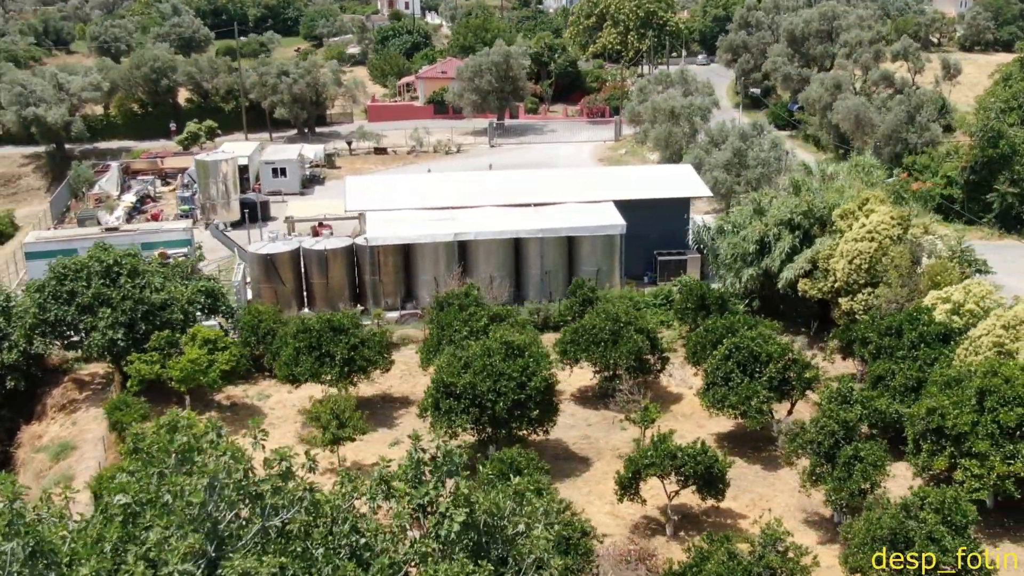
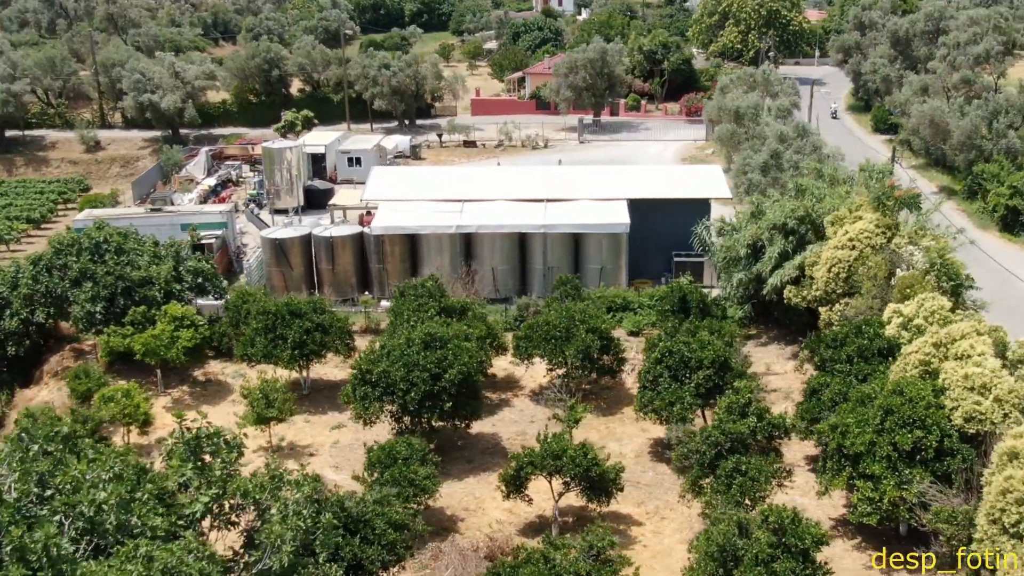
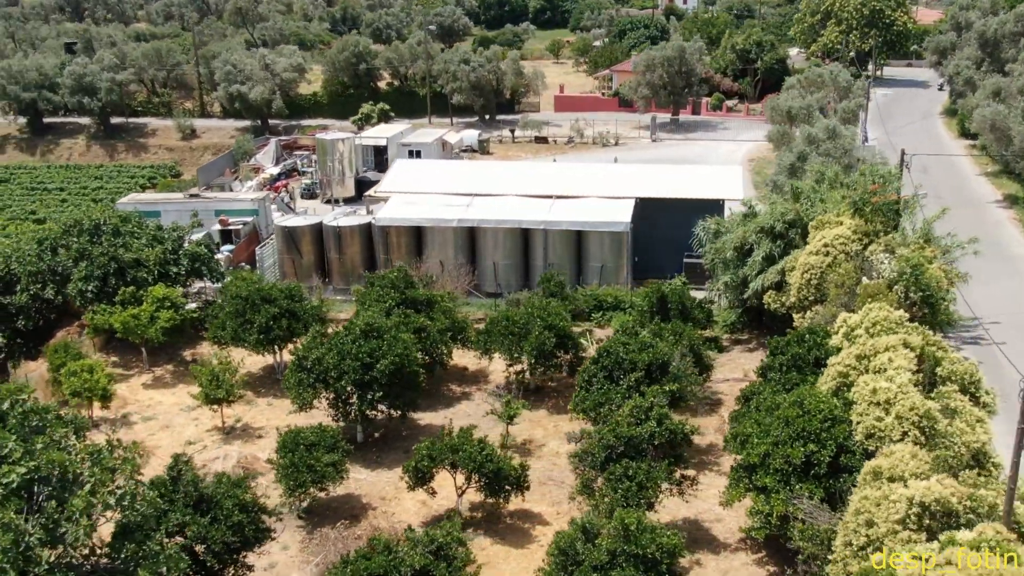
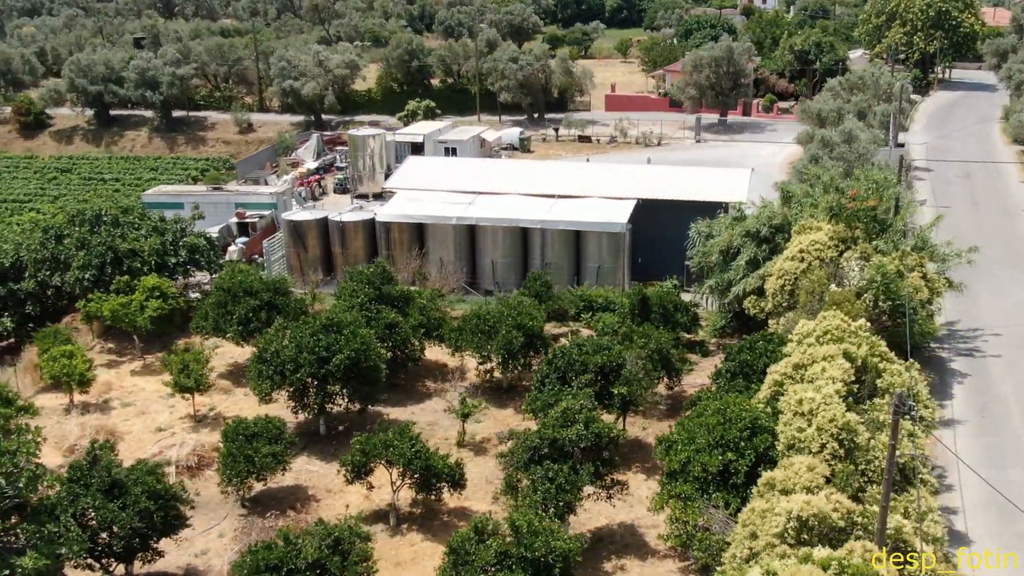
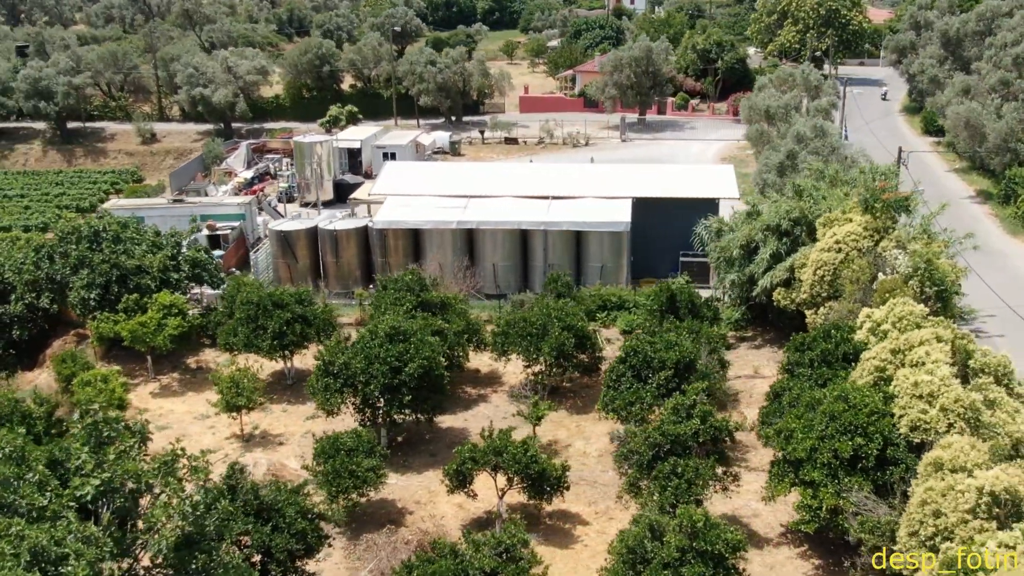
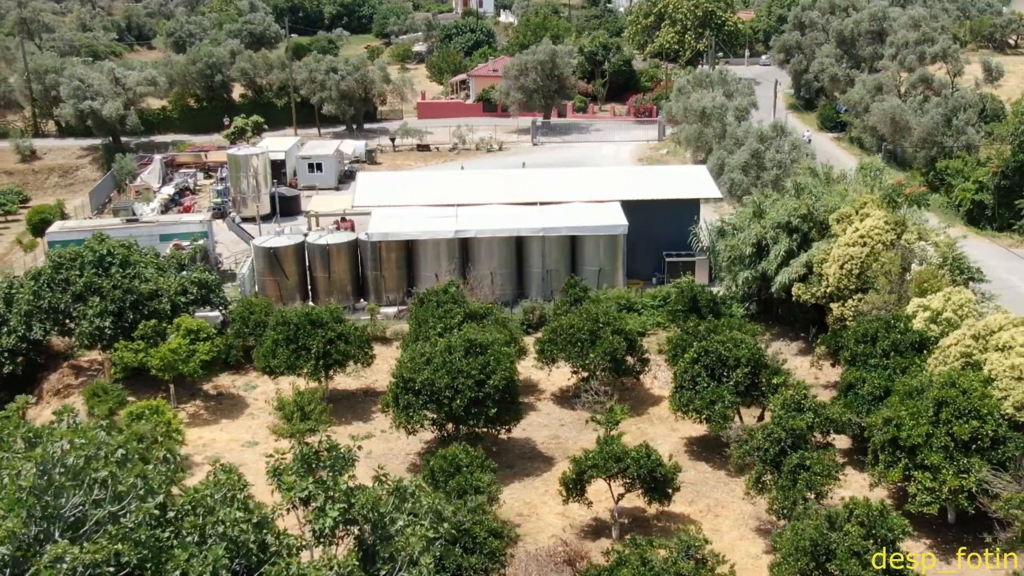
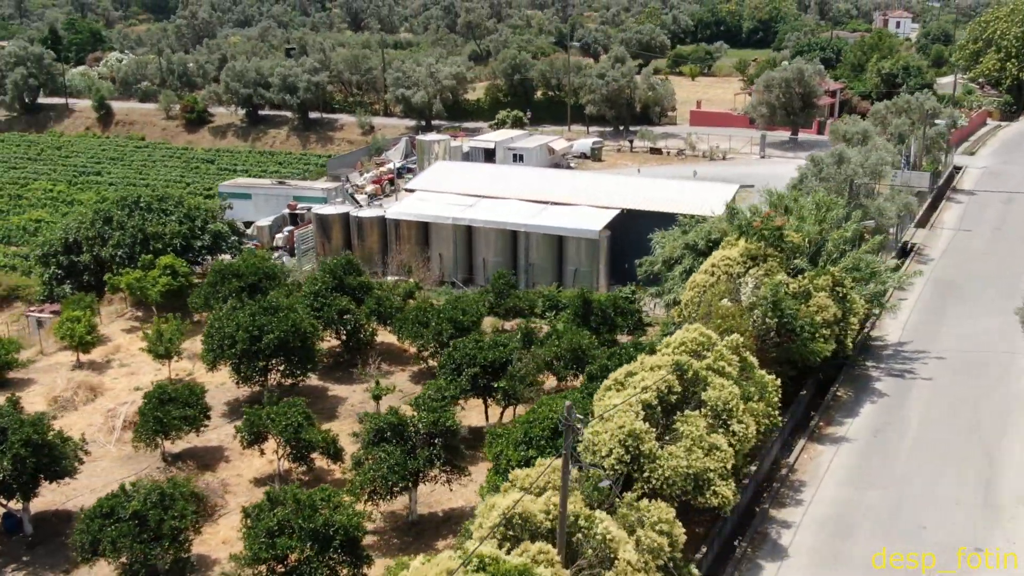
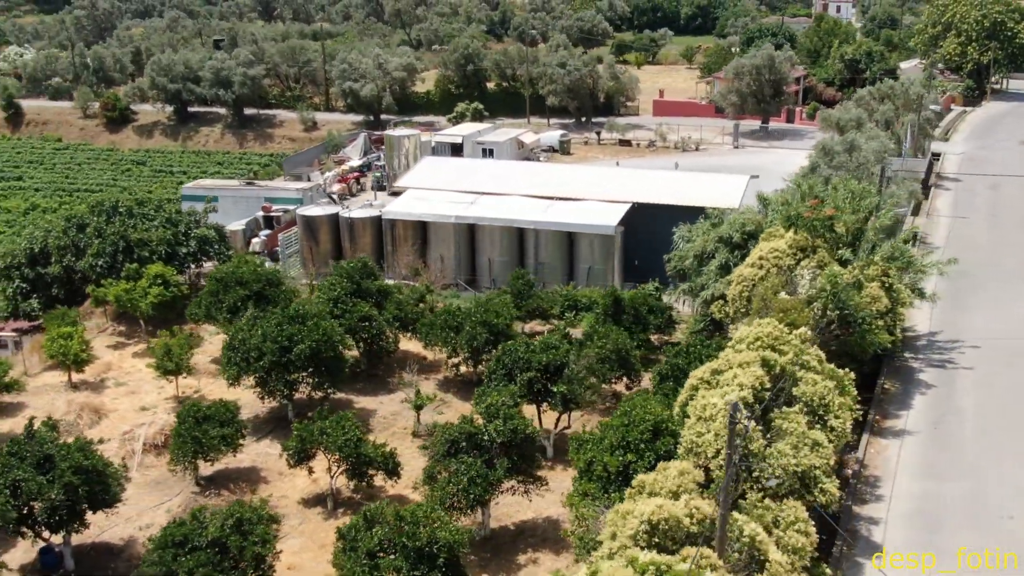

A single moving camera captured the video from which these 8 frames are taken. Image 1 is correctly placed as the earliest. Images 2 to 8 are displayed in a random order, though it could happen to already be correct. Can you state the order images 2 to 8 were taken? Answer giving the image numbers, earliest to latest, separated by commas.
6, 2, 5, 3, 4, 8, 7
